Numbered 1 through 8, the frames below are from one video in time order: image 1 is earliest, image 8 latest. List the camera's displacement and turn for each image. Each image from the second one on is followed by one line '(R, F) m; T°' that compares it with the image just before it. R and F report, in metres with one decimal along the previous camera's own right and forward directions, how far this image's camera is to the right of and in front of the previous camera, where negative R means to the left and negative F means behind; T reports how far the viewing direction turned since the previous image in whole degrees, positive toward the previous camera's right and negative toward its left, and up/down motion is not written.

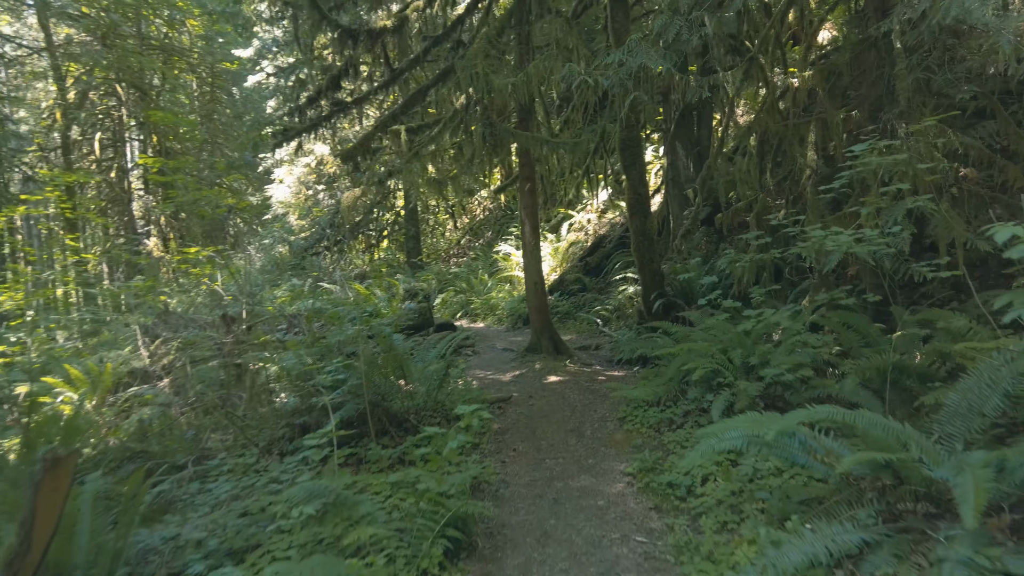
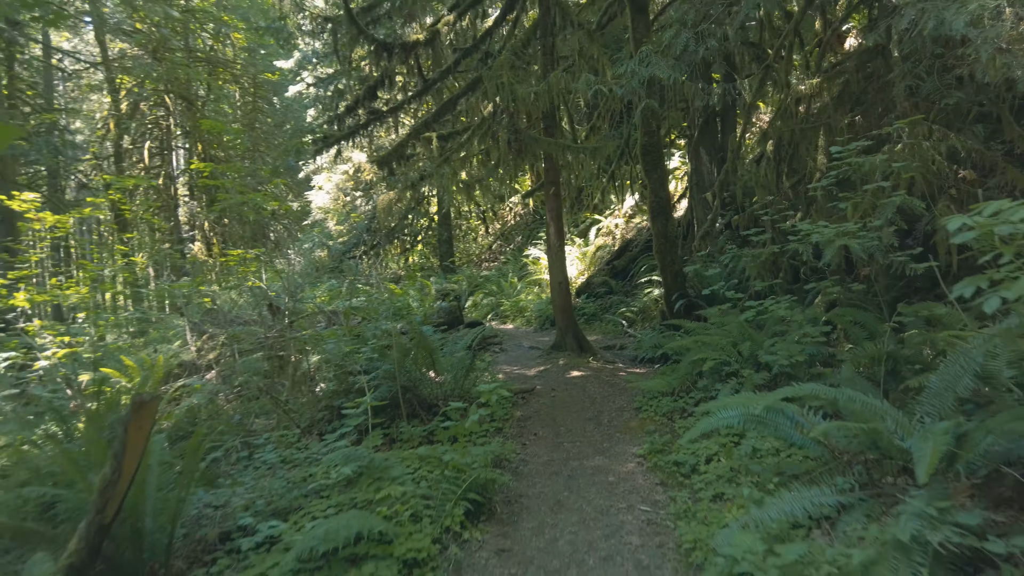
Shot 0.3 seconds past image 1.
(+0.1, -0.3) m; -3°
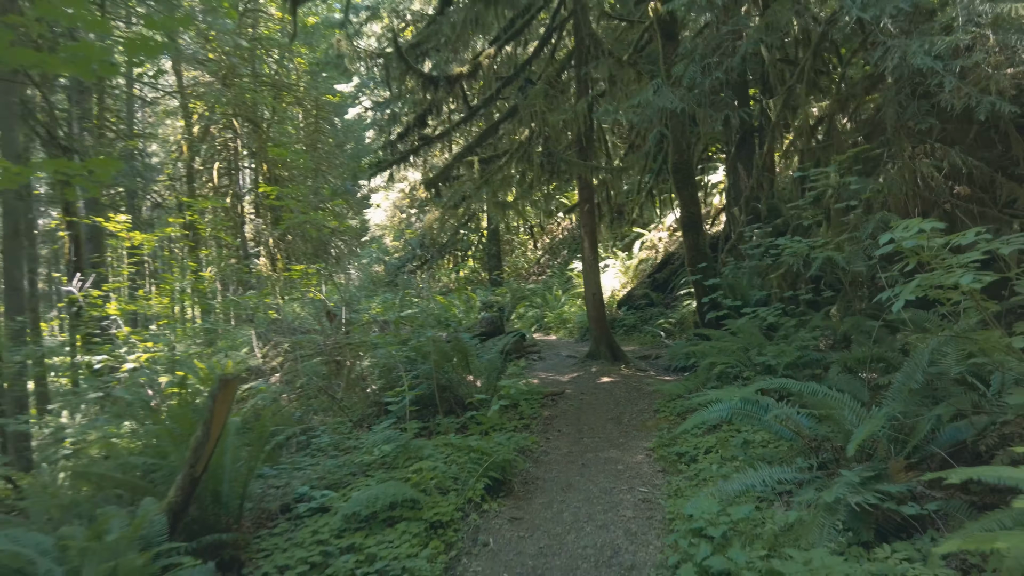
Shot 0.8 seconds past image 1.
(+0.2, -0.6) m; -4°
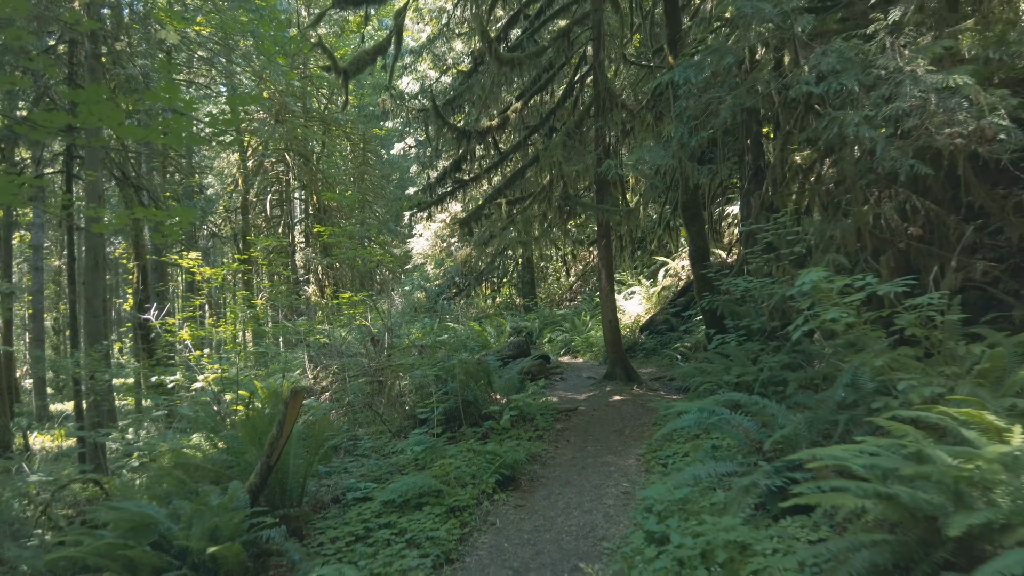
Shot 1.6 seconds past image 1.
(+0.2, -0.9) m; -3°
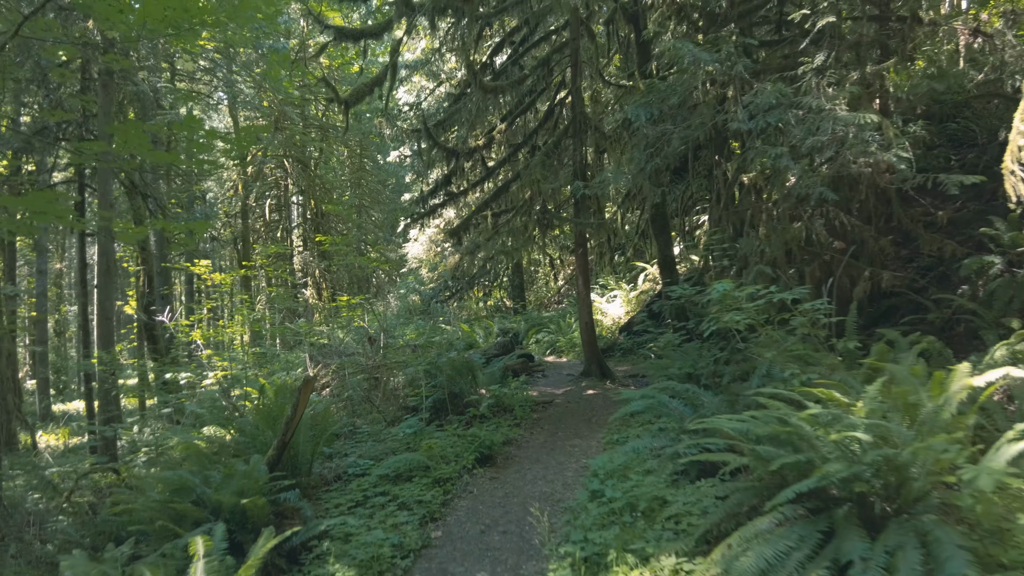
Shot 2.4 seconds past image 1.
(+0.1, -0.9) m; 0°
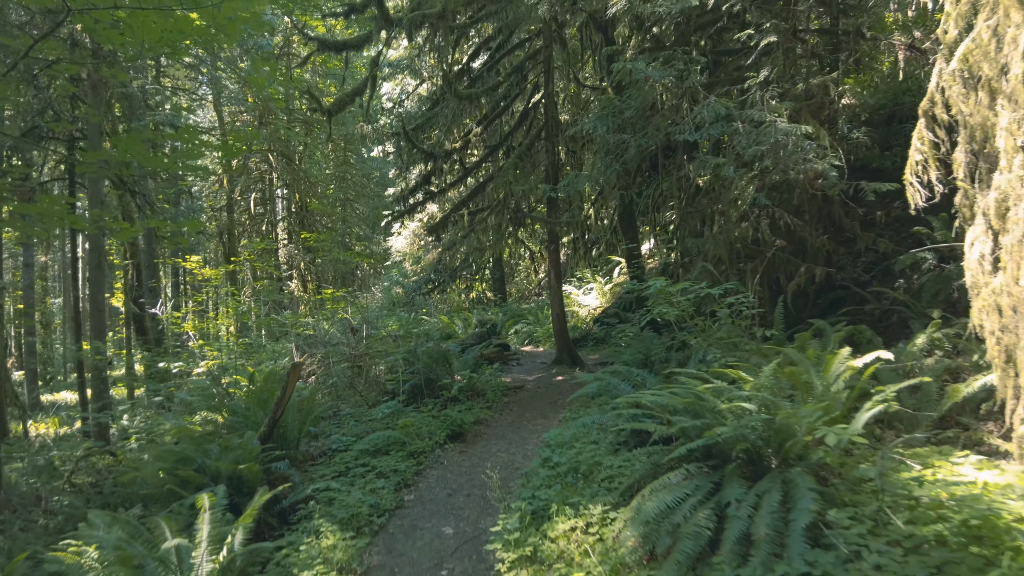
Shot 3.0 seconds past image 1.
(+0.2, -0.6) m; +1°
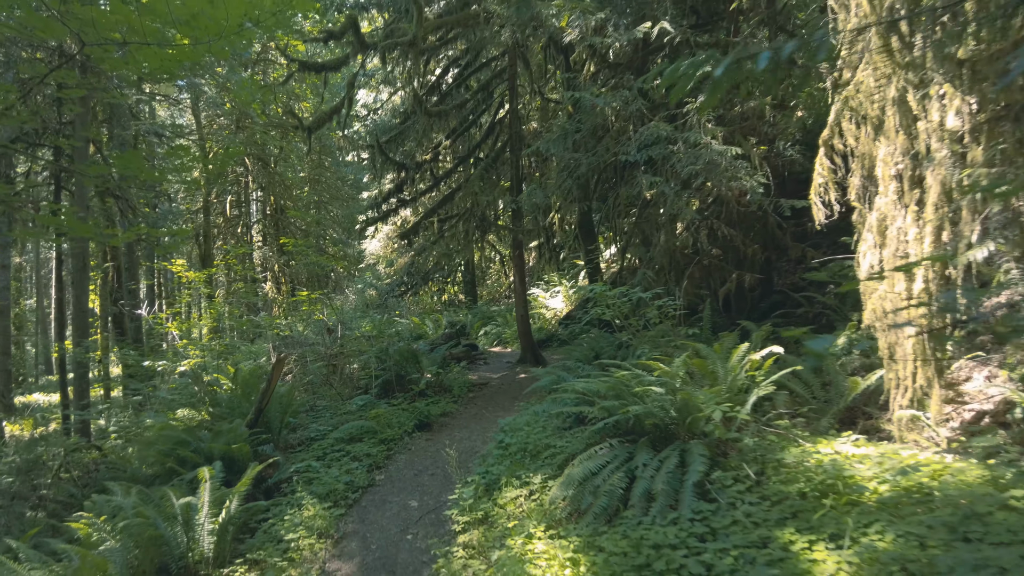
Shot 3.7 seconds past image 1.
(+0.1, -0.7) m; +2°
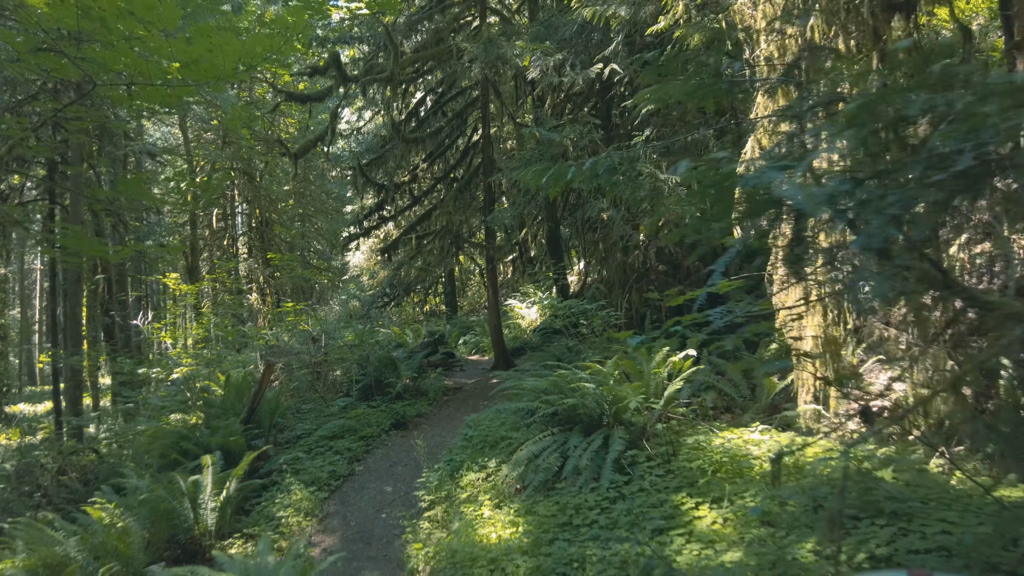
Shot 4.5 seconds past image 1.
(+0.2, -0.8) m; +1°
